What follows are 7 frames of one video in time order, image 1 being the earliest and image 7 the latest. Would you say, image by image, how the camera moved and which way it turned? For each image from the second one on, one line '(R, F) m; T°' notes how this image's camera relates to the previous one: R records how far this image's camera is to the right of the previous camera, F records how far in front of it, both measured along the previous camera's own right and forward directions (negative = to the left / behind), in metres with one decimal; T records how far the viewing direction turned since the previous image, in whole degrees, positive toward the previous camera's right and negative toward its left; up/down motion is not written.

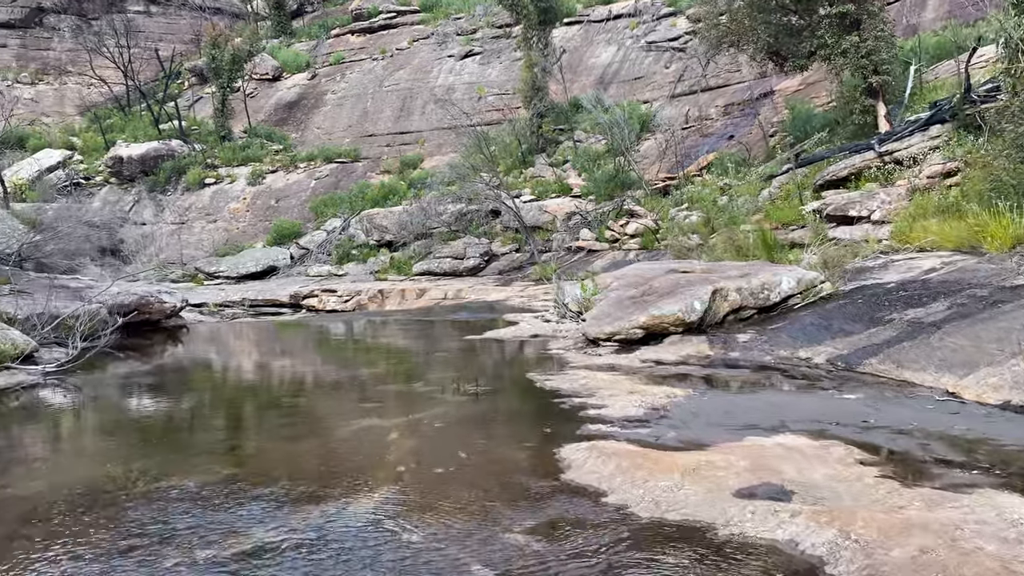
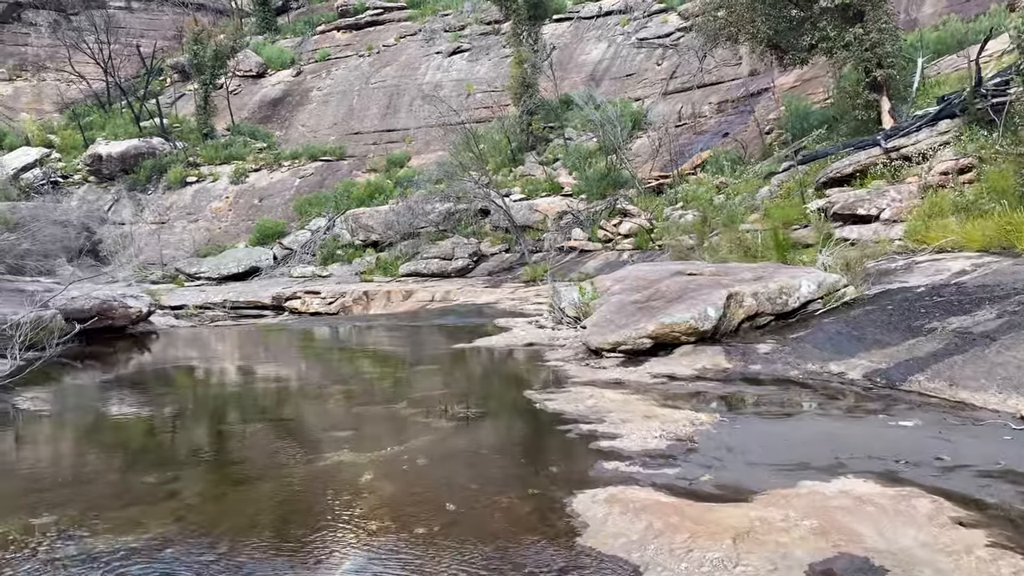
(0.0, +0.6) m; +1°
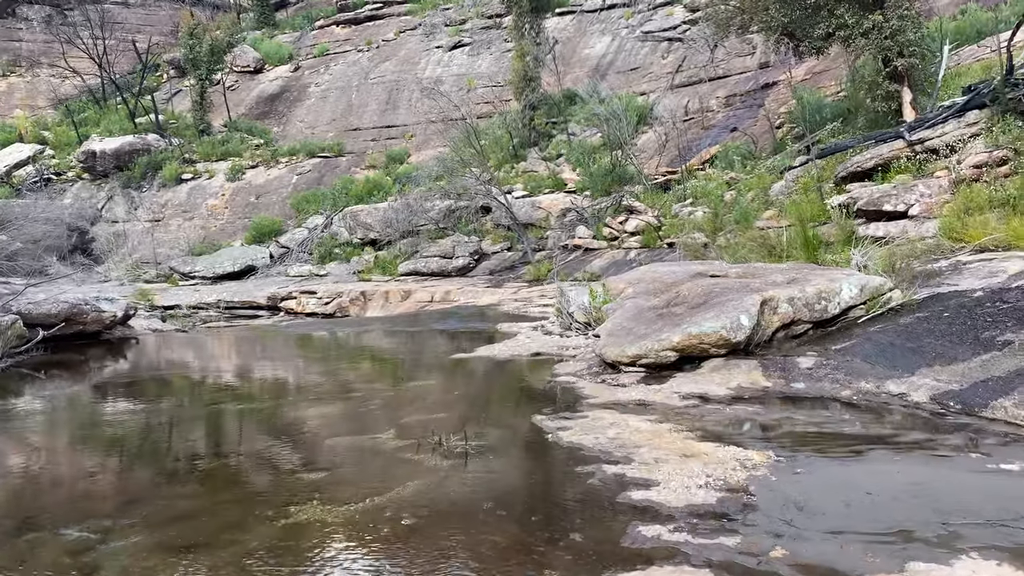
(0.0, +0.6) m; 0°
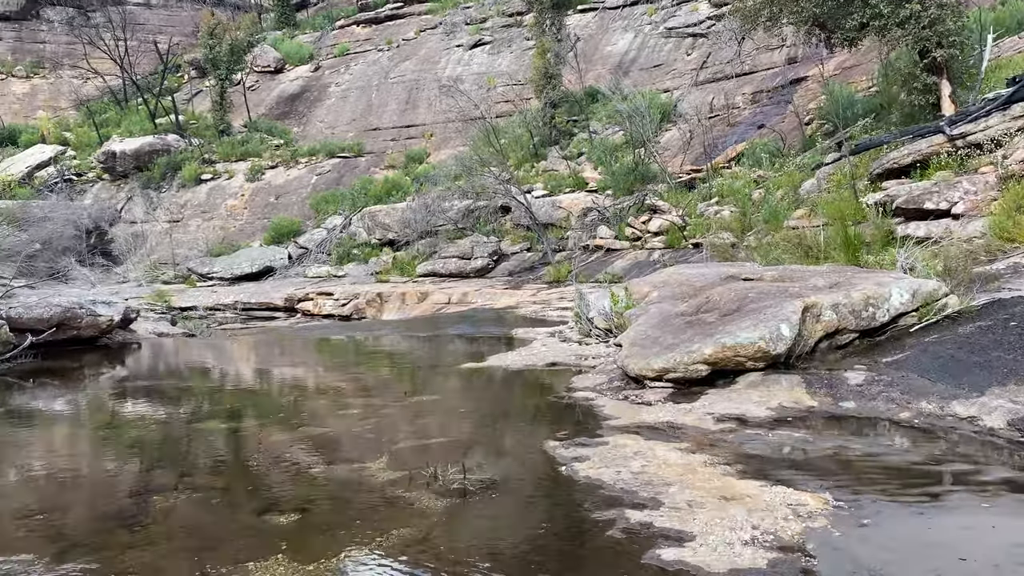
(0.0, +0.4) m; -2°
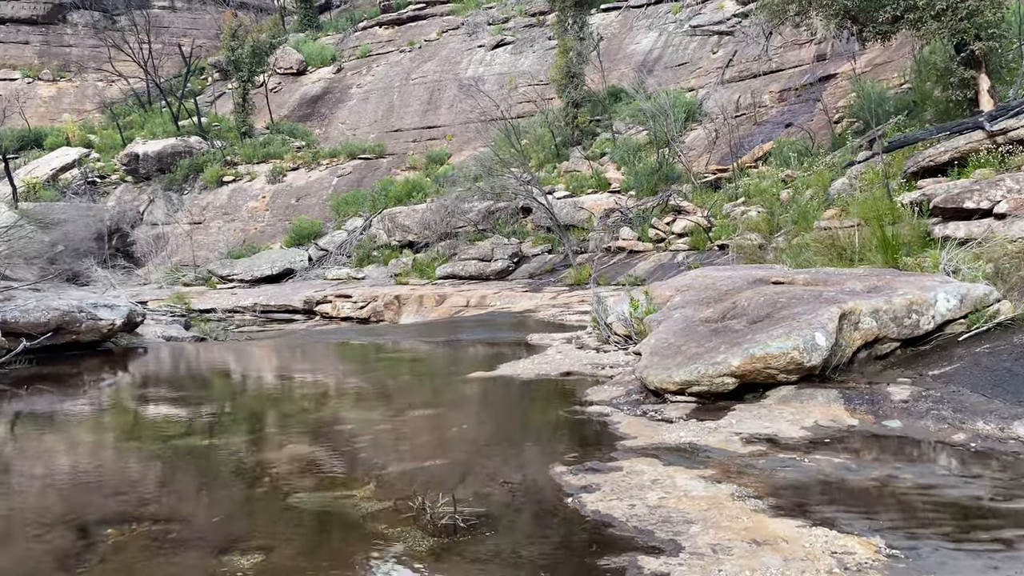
(+0.1, +0.3) m; -2°
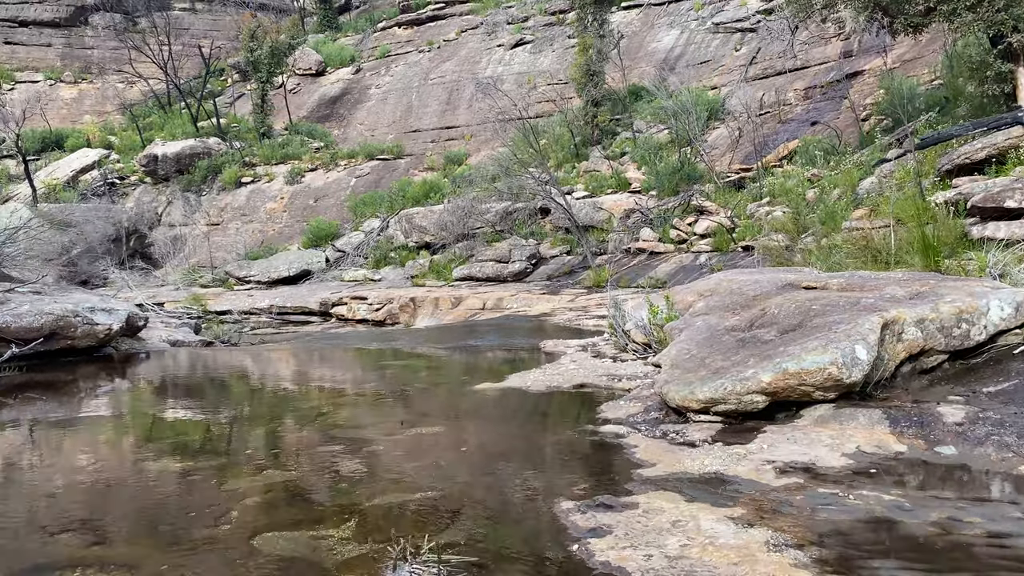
(+0.1, +0.3) m; -1°
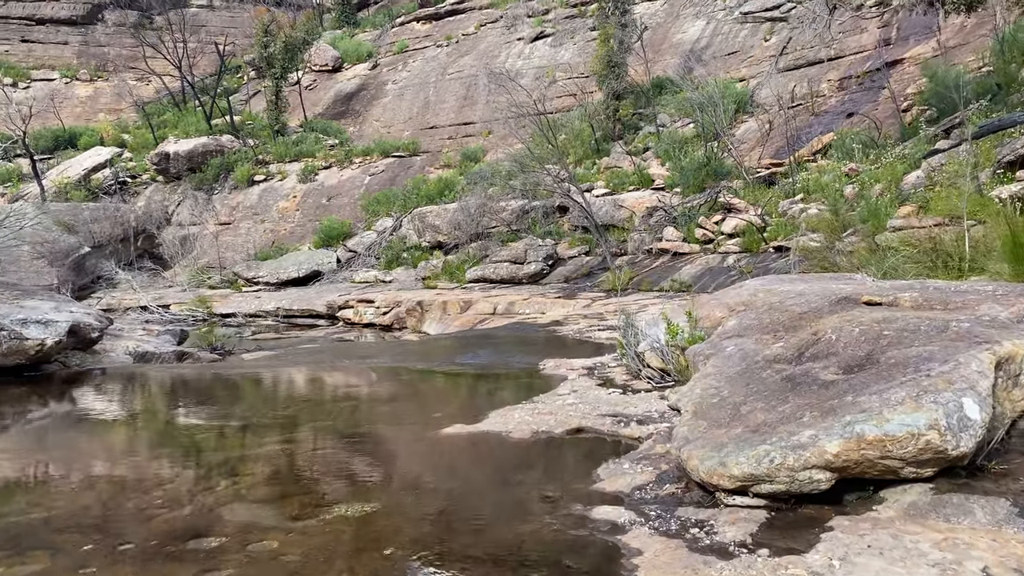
(+0.2, +1.0) m; -2°
